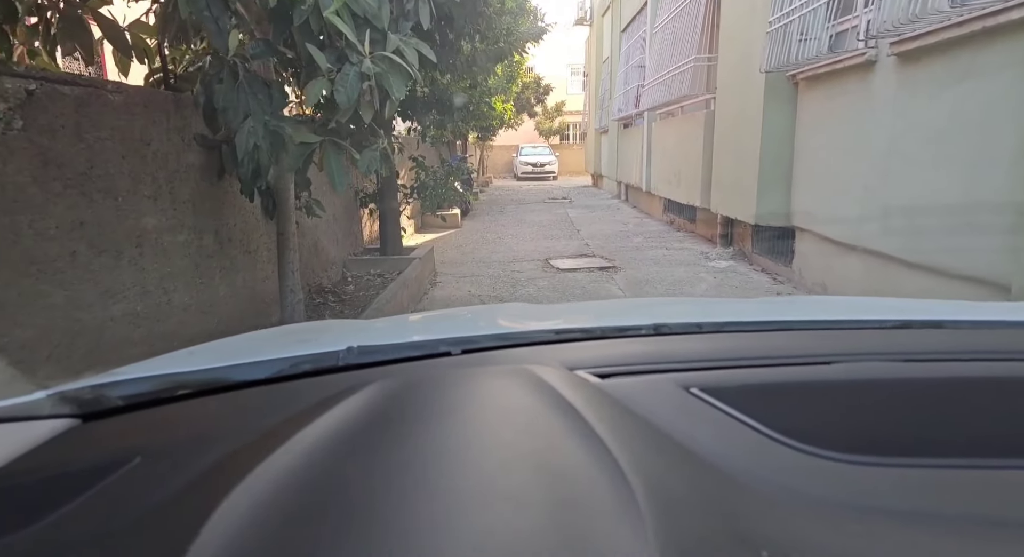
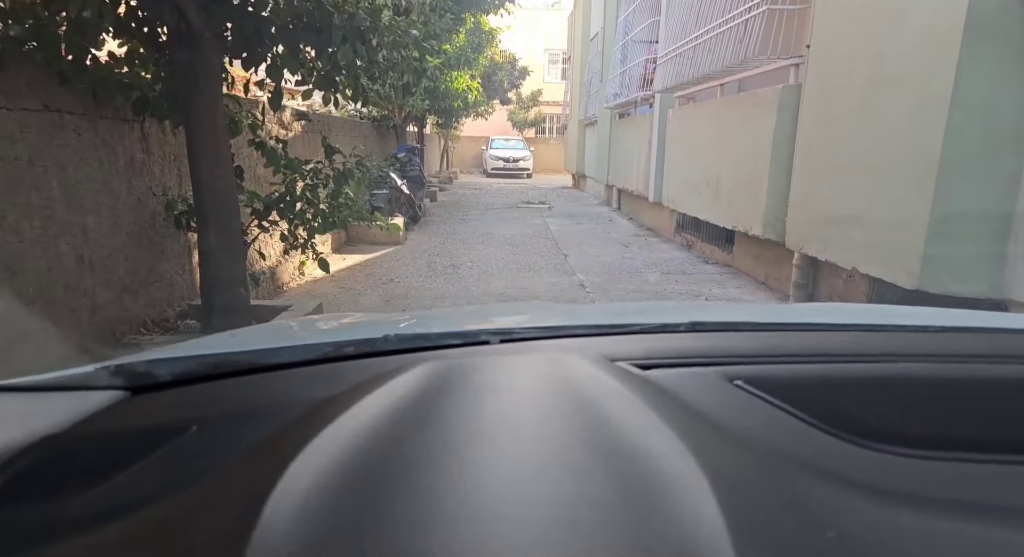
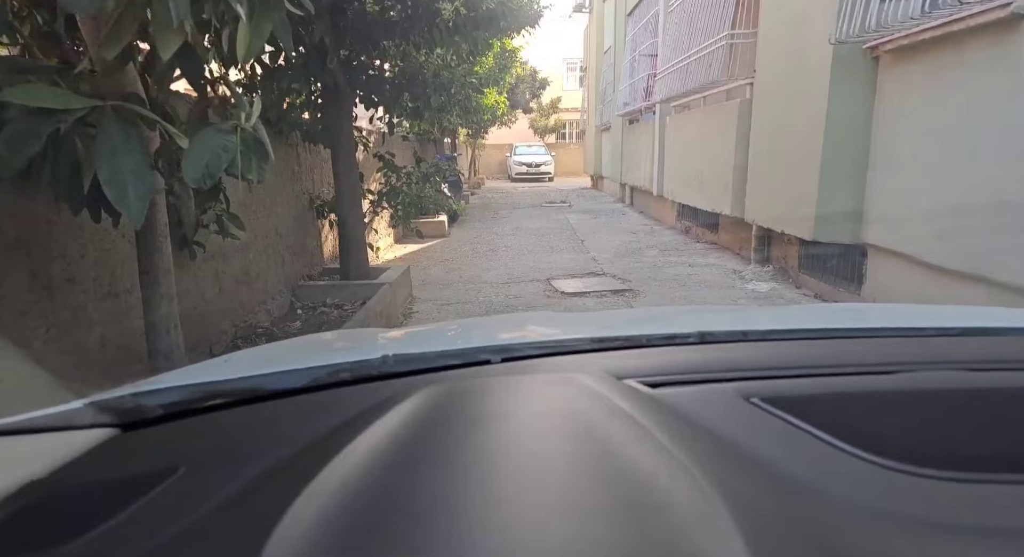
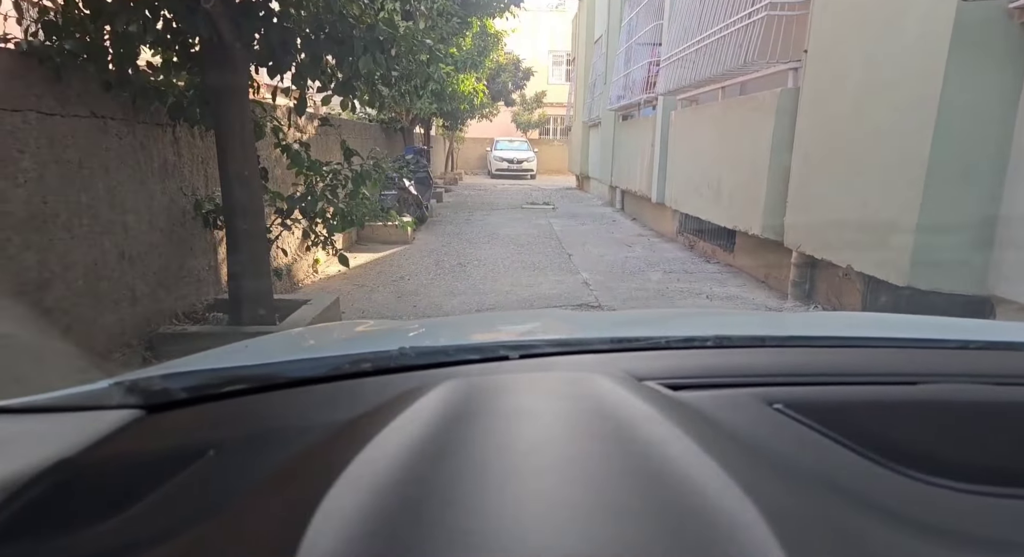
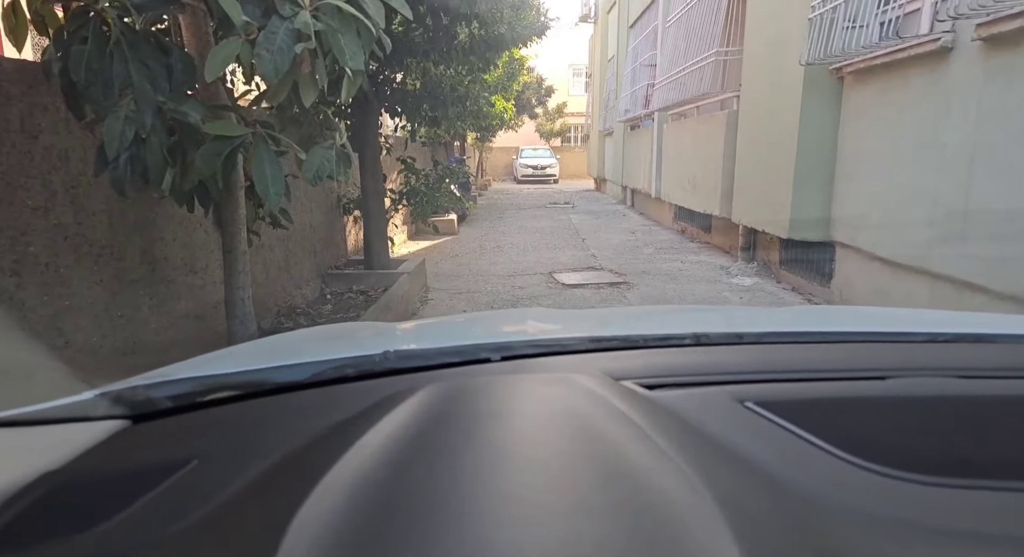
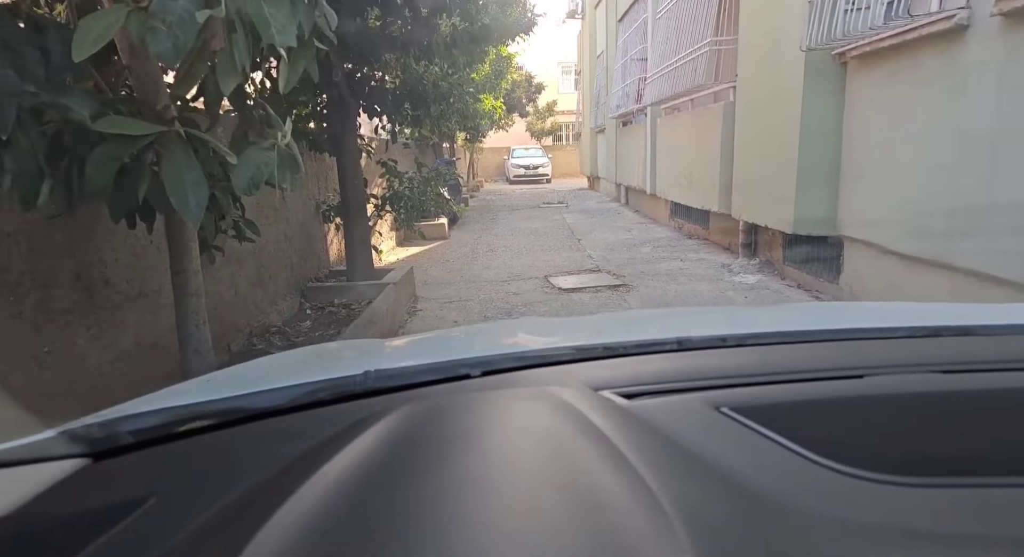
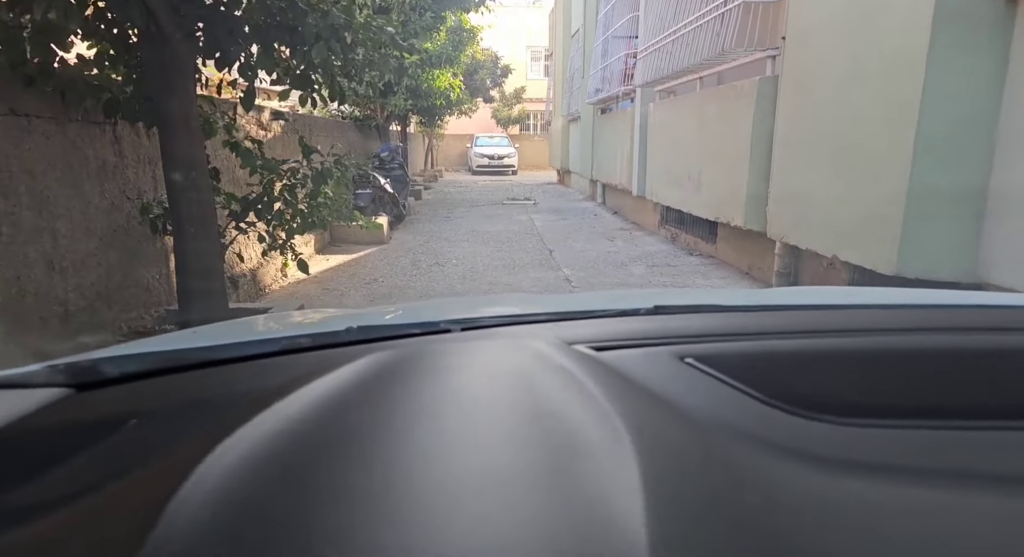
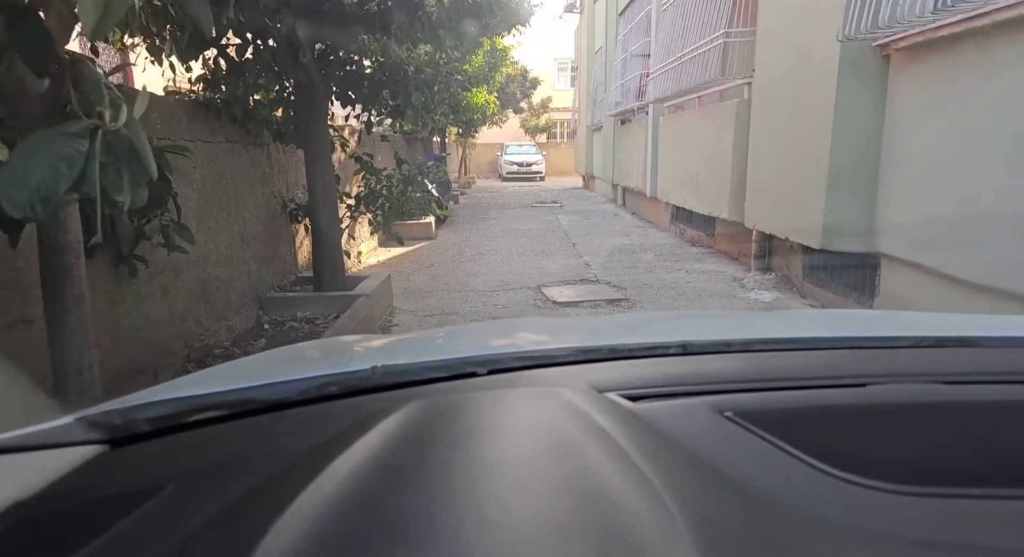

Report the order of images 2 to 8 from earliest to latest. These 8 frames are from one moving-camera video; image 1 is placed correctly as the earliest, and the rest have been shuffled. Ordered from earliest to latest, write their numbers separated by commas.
5, 6, 3, 8, 4, 2, 7
